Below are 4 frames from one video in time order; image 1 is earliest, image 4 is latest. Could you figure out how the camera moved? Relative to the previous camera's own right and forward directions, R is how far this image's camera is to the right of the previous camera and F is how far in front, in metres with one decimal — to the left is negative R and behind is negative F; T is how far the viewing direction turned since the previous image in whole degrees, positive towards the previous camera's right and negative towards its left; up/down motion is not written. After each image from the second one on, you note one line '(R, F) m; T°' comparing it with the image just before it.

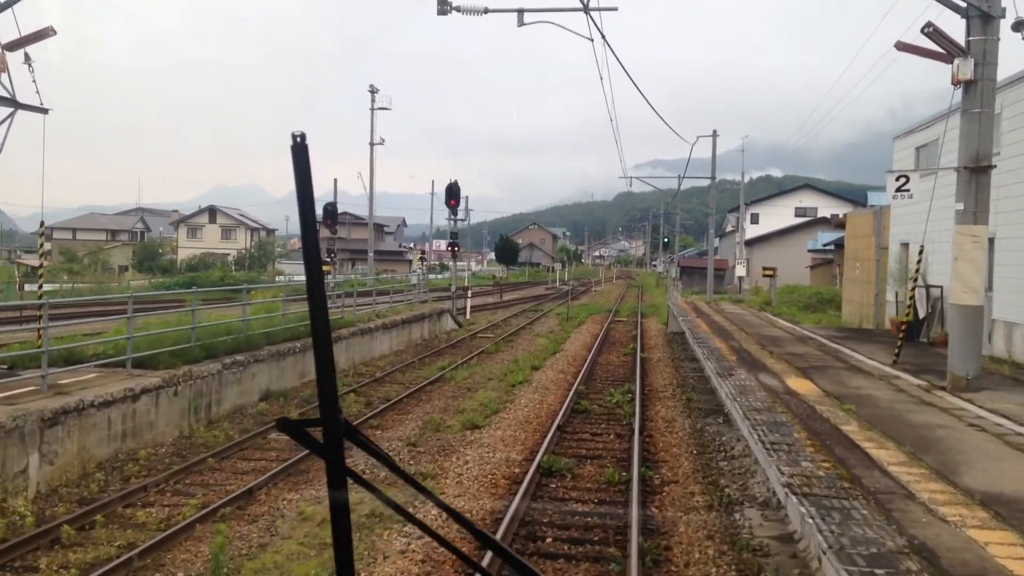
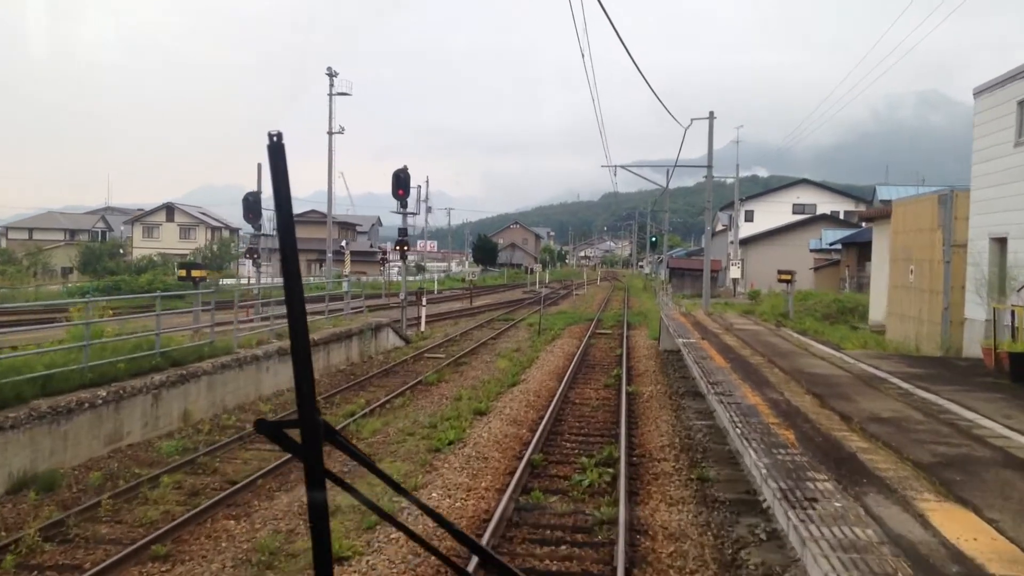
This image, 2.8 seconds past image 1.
(+0.6, +3.9) m; +1°
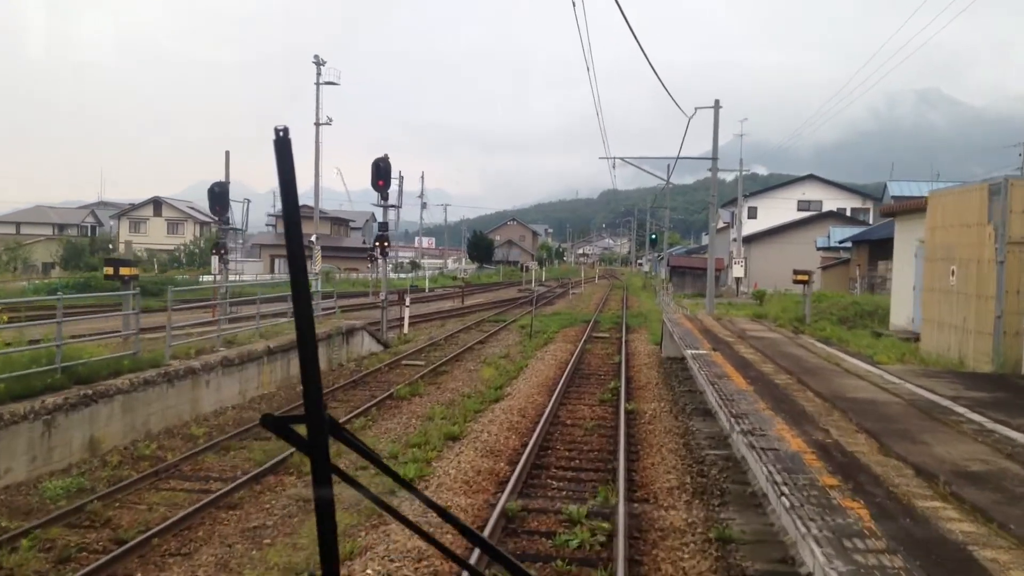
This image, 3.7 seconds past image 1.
(+0.2, +1.6) m; 0°
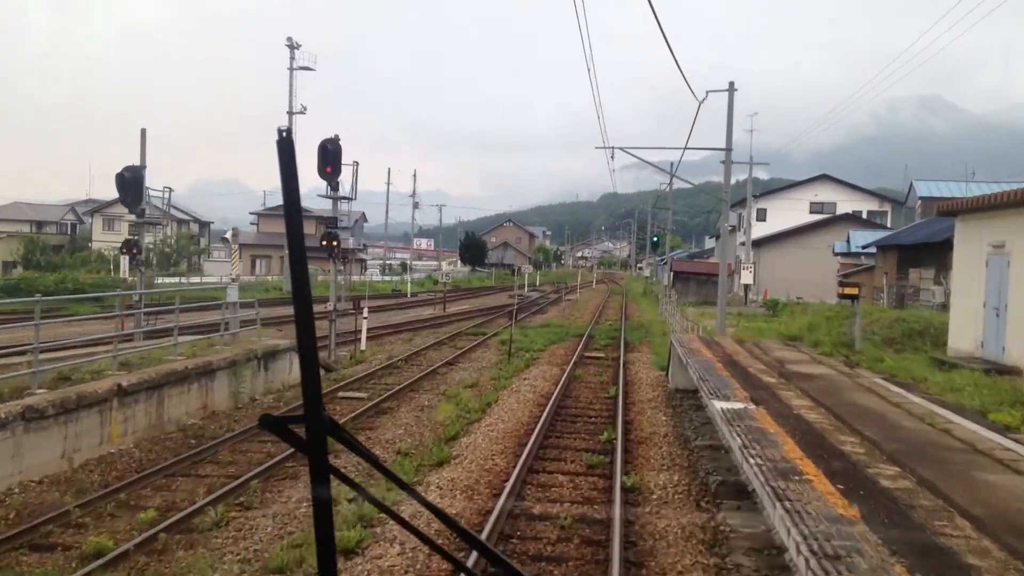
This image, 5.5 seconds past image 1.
(+0.4, +3.2) m; 0°
